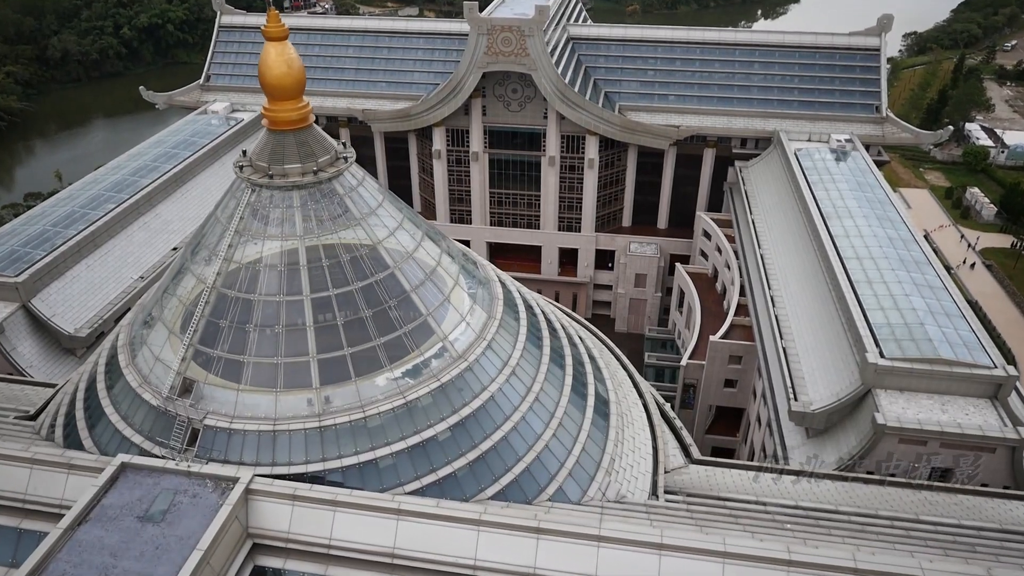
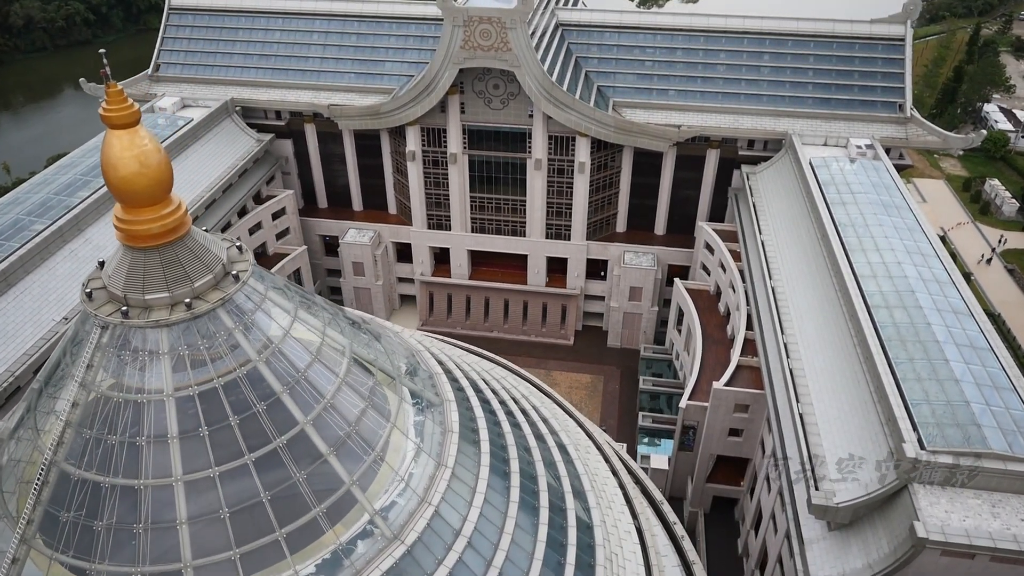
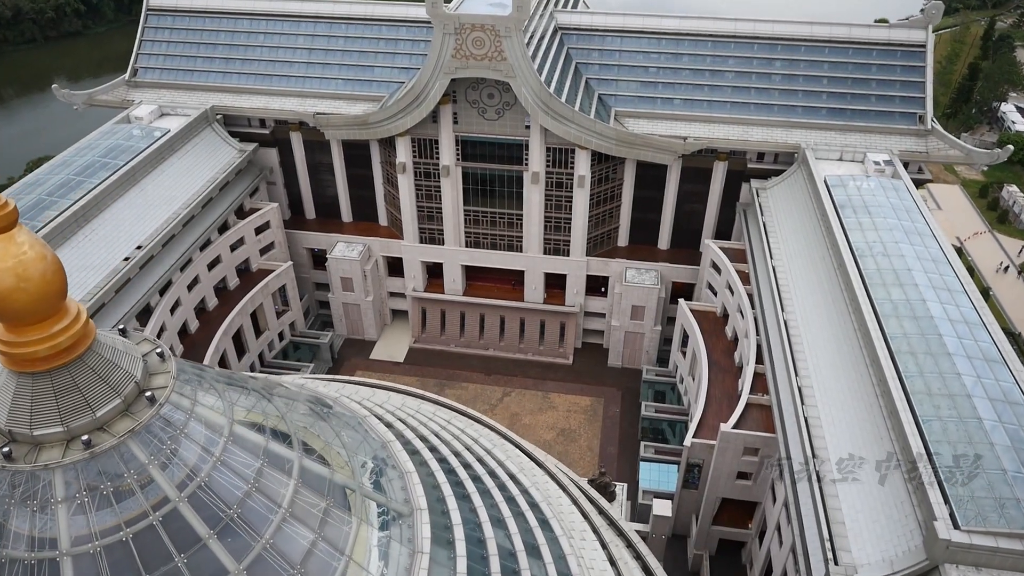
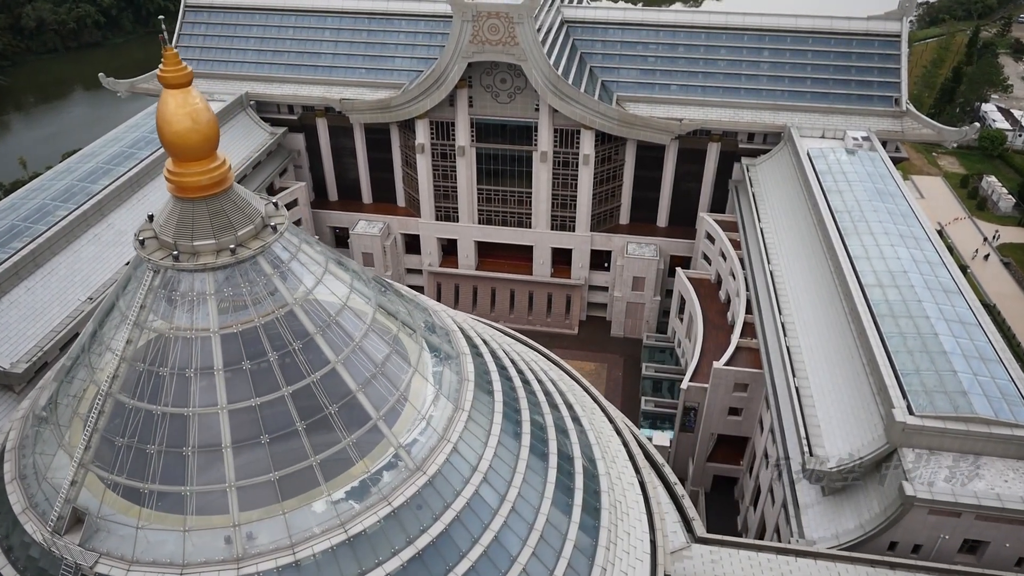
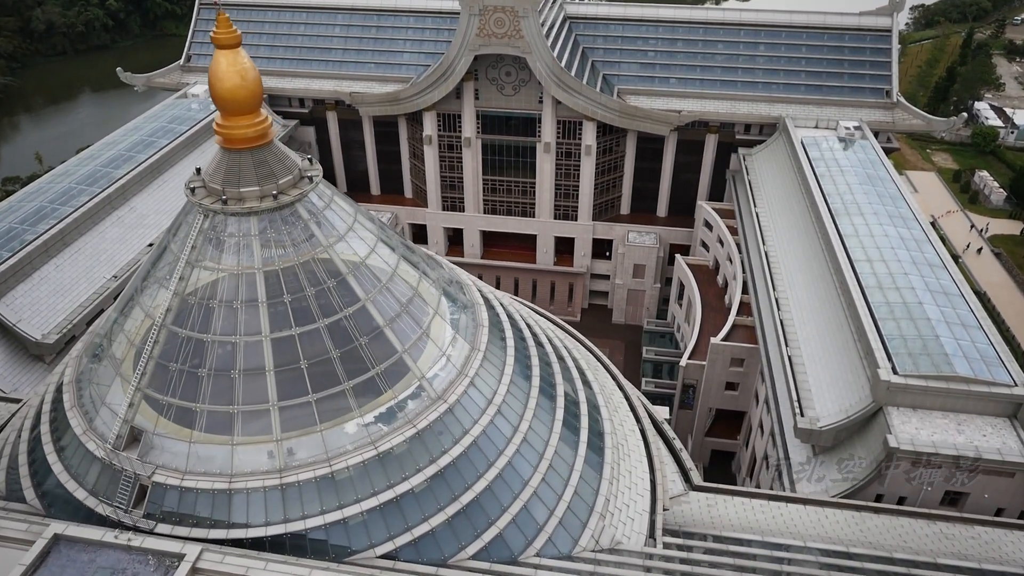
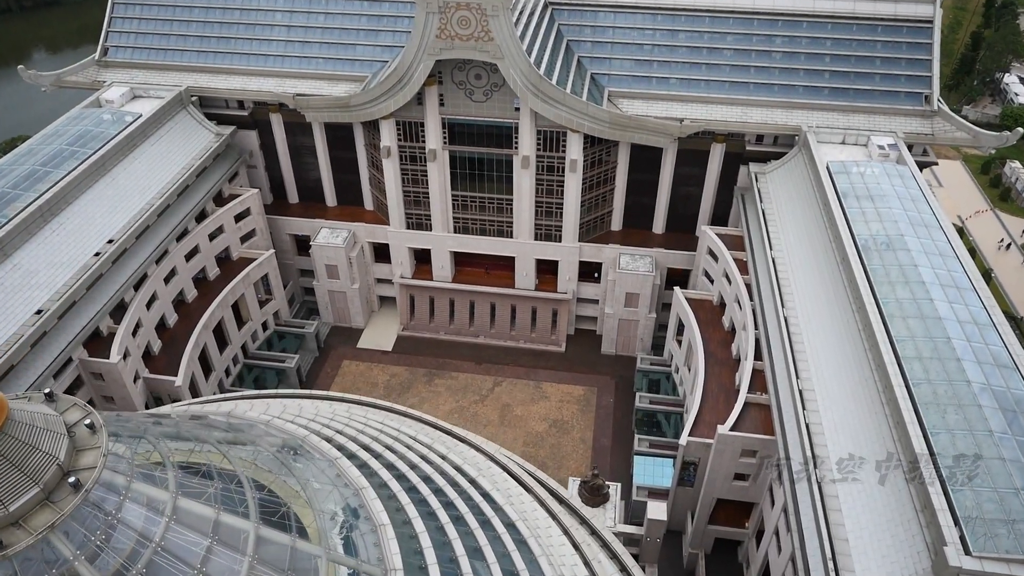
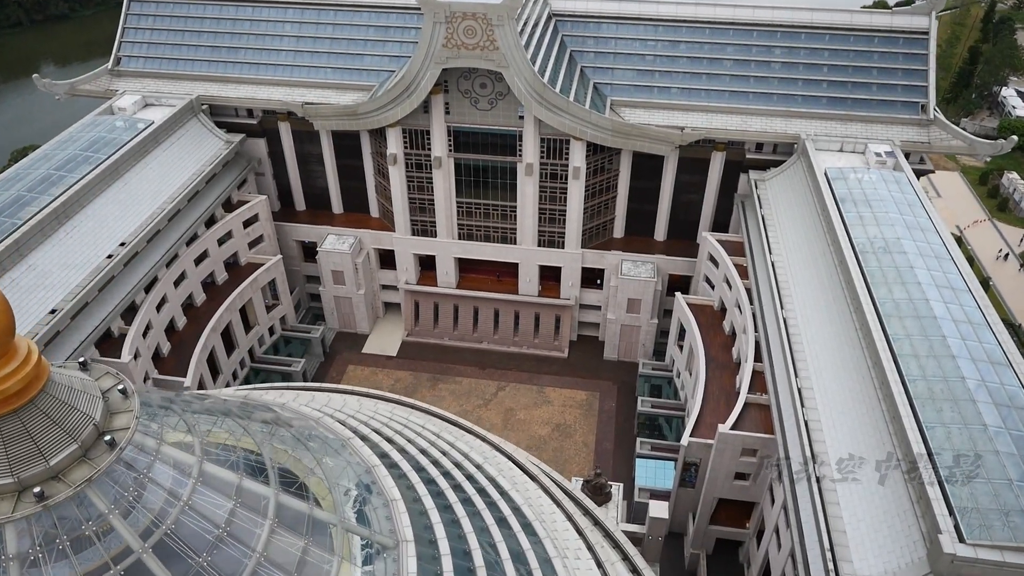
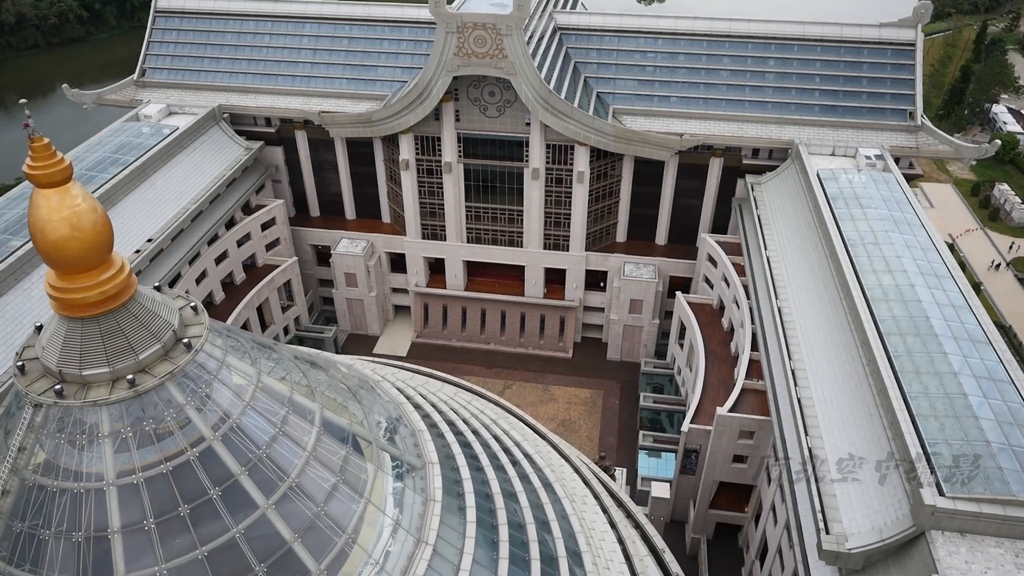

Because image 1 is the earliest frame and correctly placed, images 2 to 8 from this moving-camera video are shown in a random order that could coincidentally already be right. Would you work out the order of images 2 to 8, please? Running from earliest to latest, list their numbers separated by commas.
5, 4, 2, 8, 3, 7, 6
